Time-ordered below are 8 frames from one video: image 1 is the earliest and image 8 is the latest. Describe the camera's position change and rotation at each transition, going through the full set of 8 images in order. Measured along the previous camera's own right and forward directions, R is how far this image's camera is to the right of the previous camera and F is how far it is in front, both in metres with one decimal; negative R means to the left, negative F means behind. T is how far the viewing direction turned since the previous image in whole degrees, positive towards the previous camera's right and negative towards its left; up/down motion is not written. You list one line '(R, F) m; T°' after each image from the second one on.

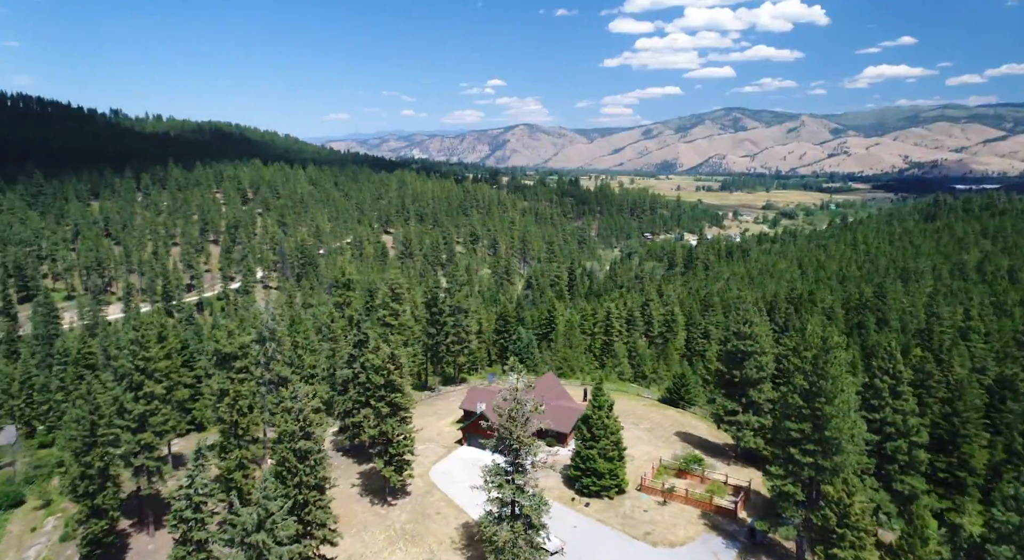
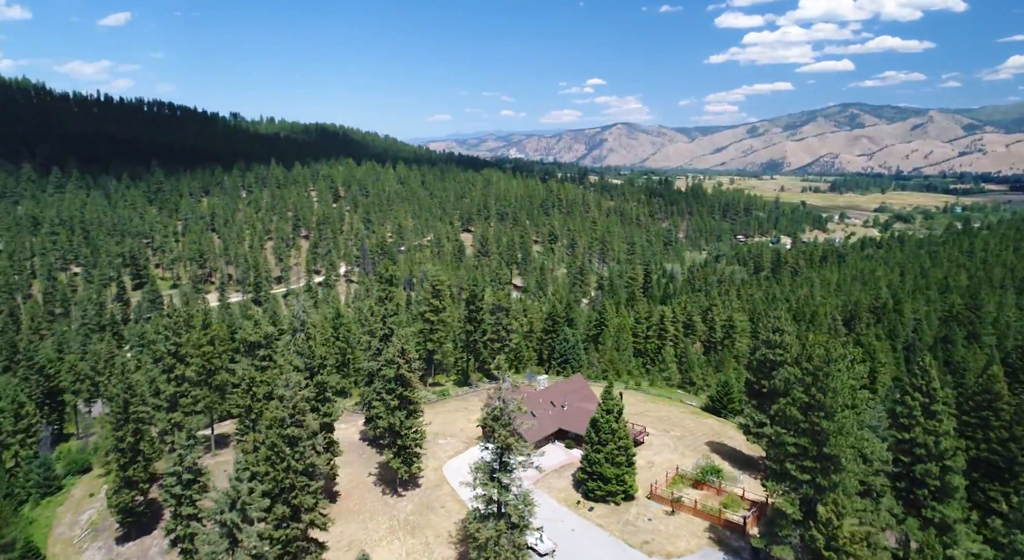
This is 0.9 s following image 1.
(+4.0, +0.4) m; -7°
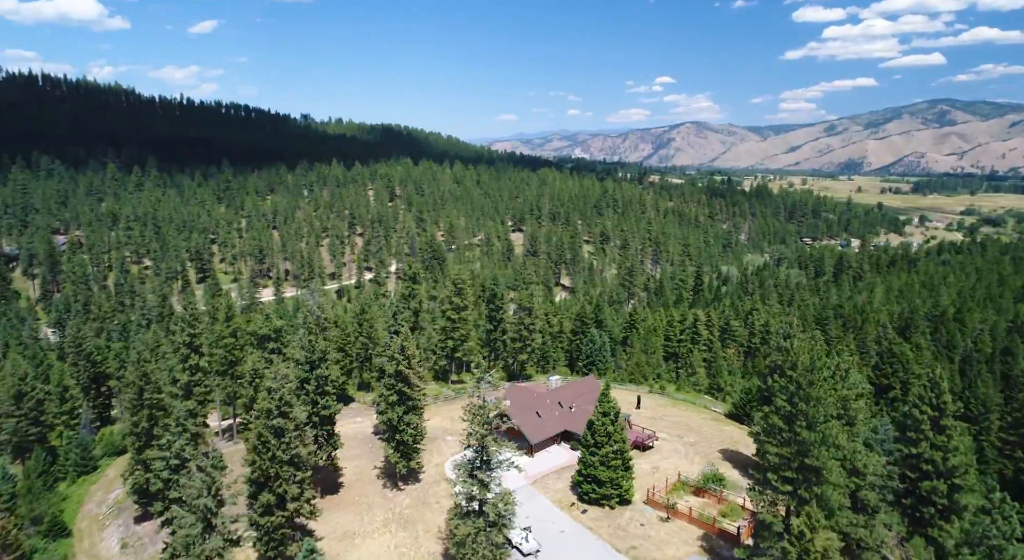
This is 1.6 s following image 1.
(+3.1, +0.1) m; -5°
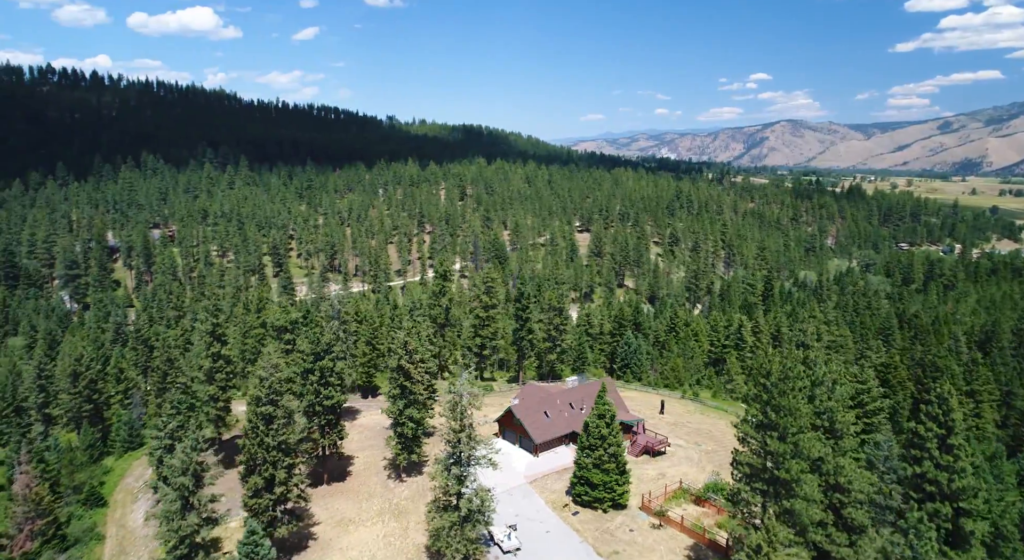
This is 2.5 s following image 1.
(+4.0, +0.1) m; -6°
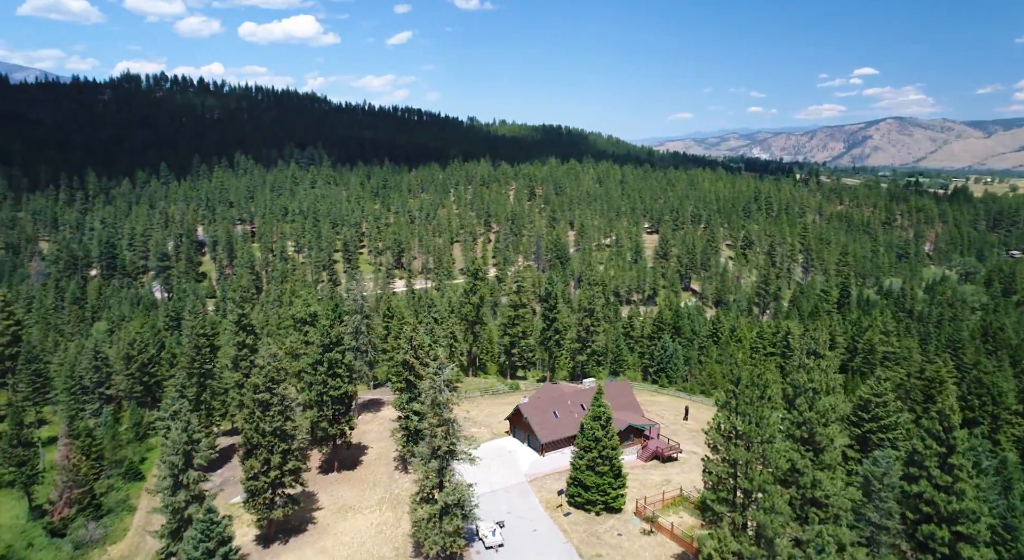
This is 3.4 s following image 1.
(+3.9, -0.1) m; -6°
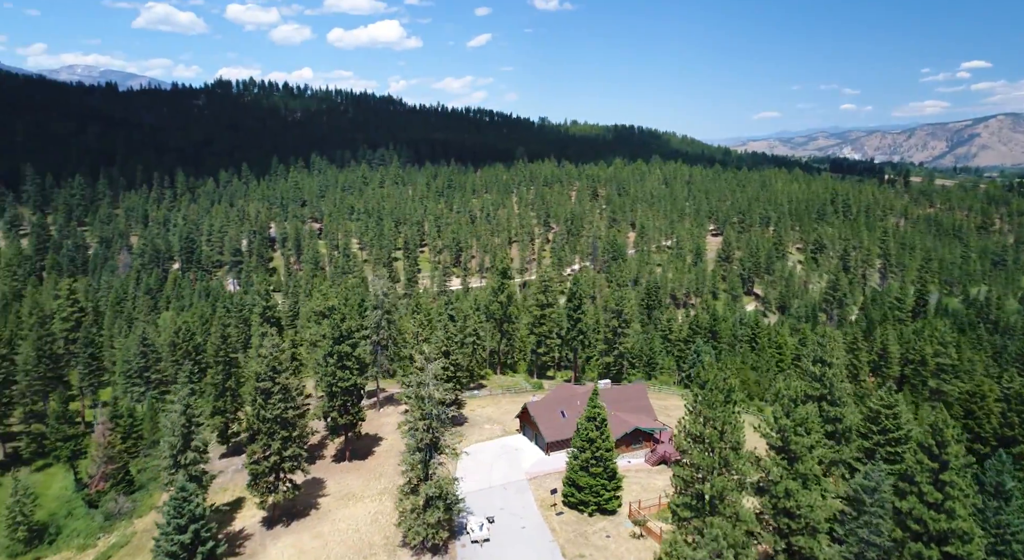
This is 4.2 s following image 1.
(+3.5, -0.3) m; -5°
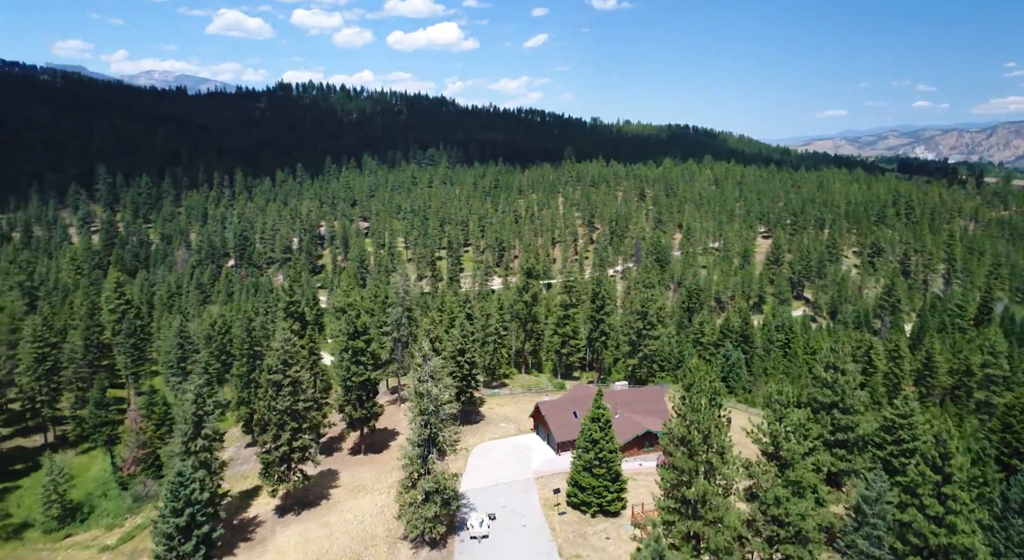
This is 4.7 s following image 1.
(+2.1, -0.2) m; -4°
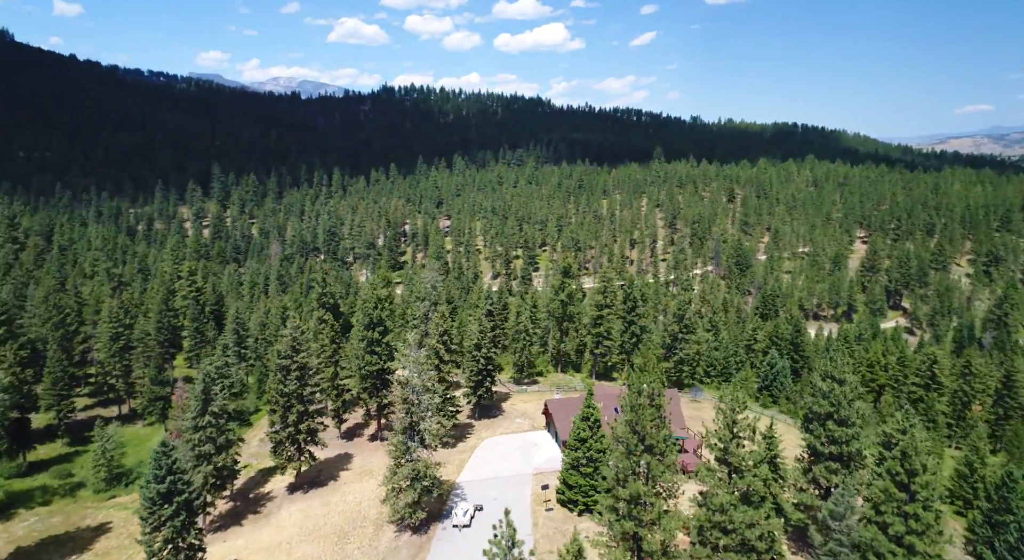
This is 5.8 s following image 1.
(+4.9, -0.6) m; -7°
